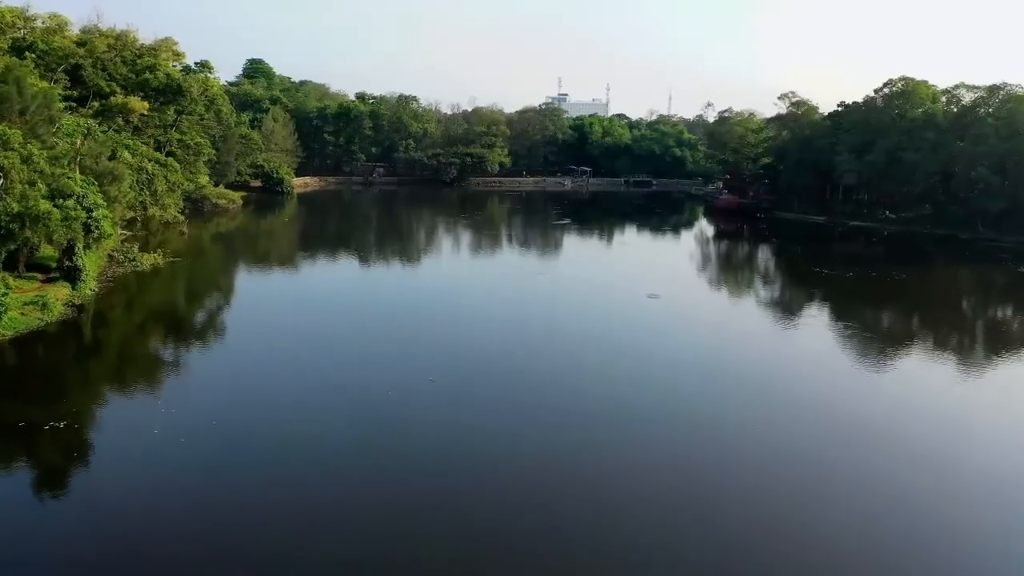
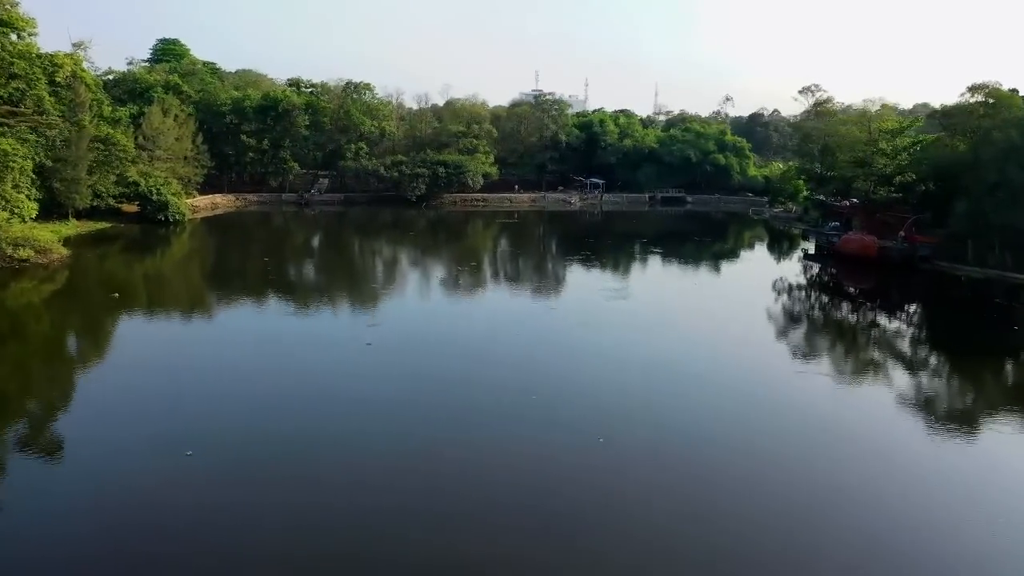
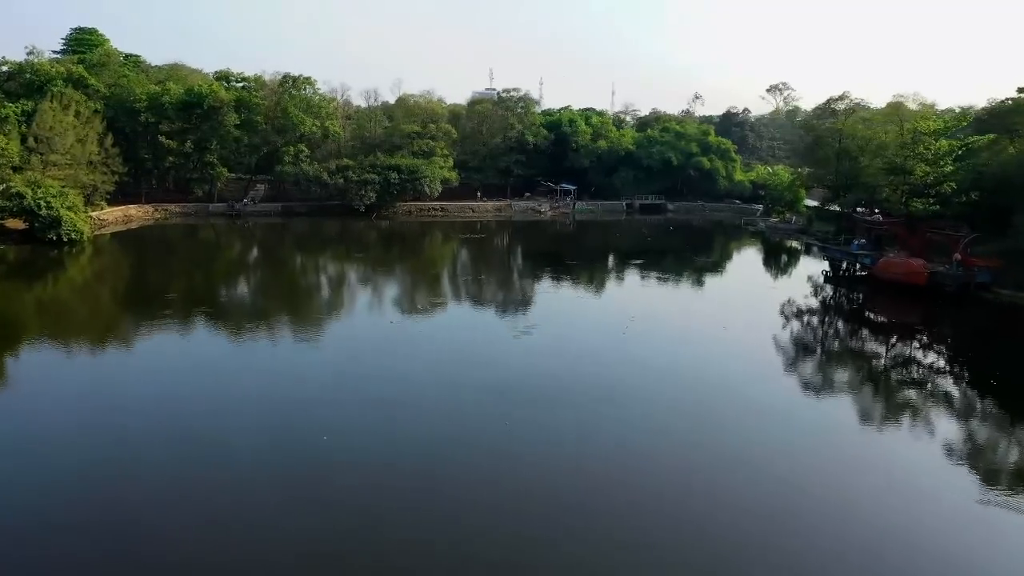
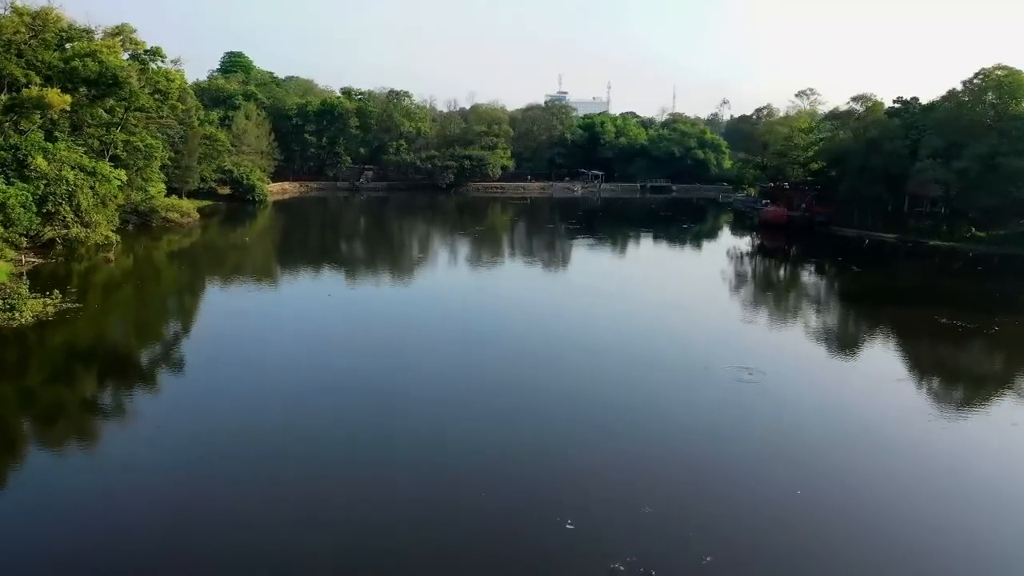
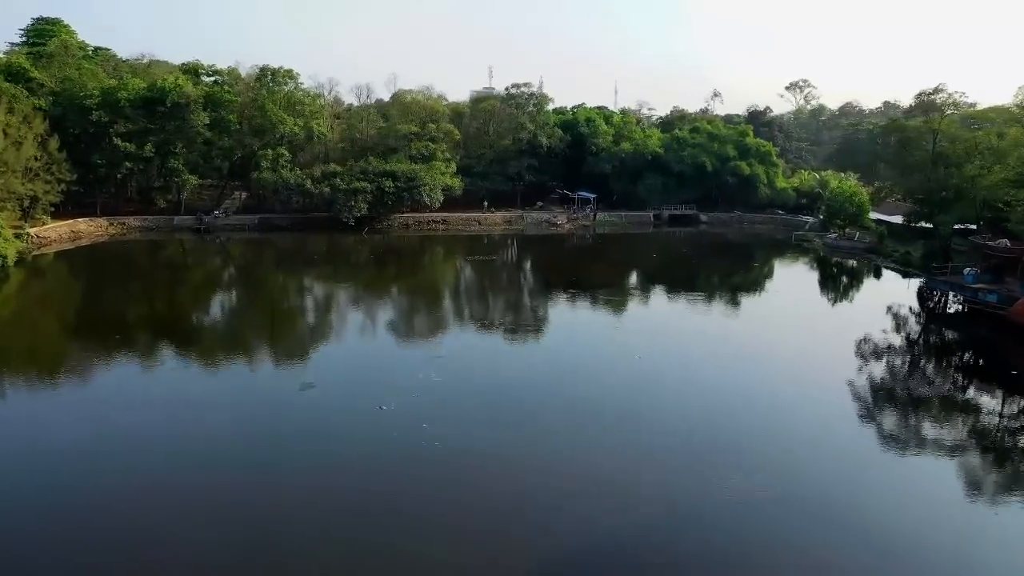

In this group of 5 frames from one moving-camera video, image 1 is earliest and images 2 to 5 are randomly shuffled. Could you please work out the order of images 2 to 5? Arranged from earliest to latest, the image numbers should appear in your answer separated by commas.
4, 2, 3, 5
